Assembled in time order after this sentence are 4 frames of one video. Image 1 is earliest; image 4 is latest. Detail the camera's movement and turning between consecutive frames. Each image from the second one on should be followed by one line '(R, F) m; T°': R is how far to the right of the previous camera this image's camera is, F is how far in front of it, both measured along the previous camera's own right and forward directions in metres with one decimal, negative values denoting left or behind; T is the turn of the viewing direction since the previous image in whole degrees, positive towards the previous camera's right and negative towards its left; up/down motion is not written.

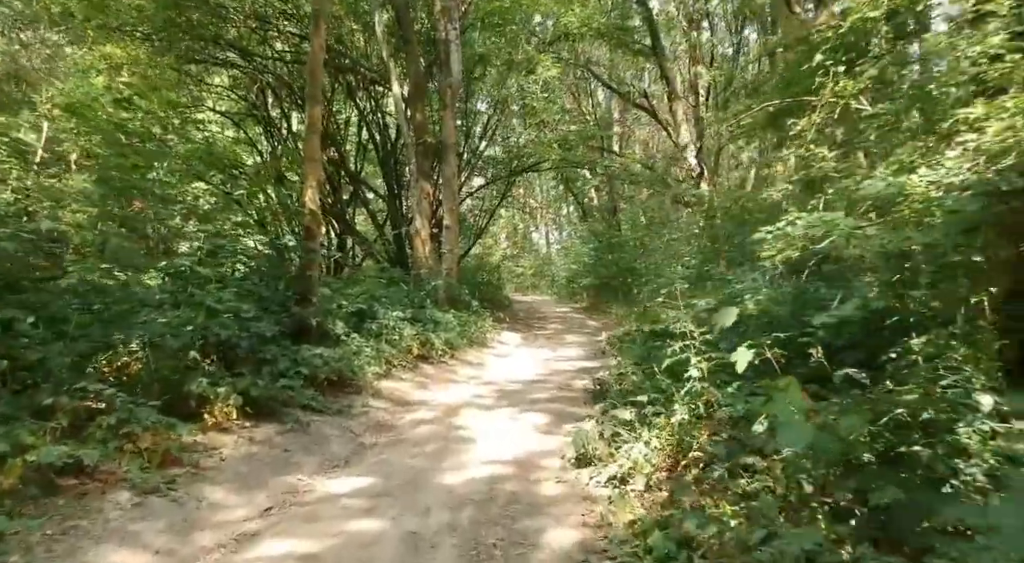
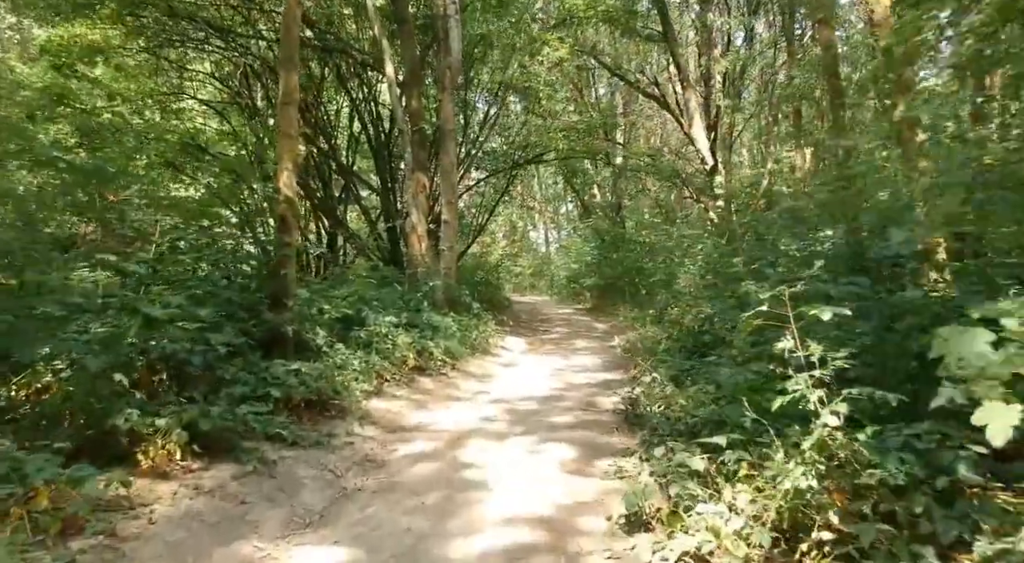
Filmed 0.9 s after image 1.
(-0.2, +1.2) m; 0°
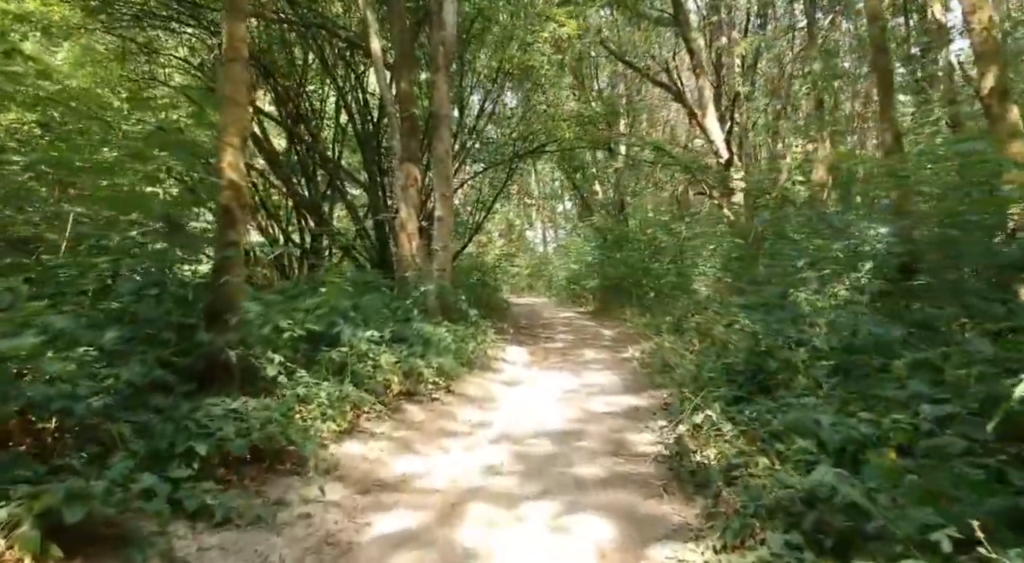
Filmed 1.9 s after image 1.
(-0.1, +1.4) m; 0°
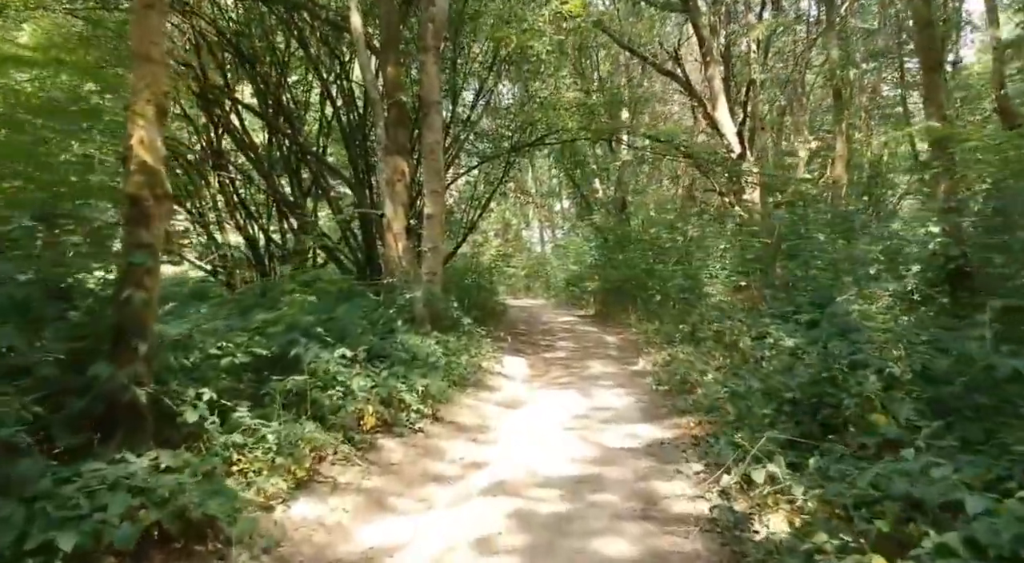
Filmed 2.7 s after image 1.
(0.0, +1.1) m; 0°
